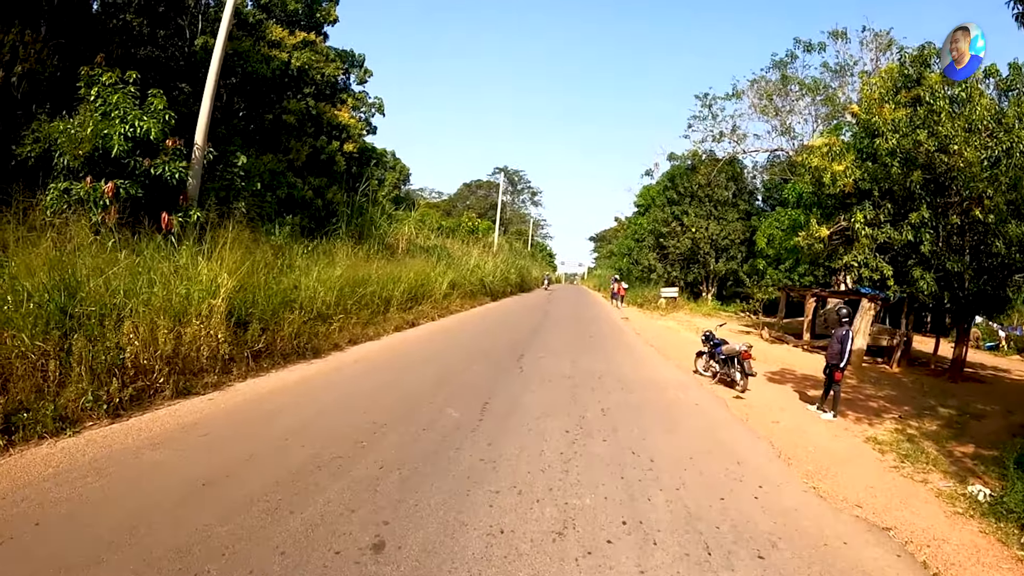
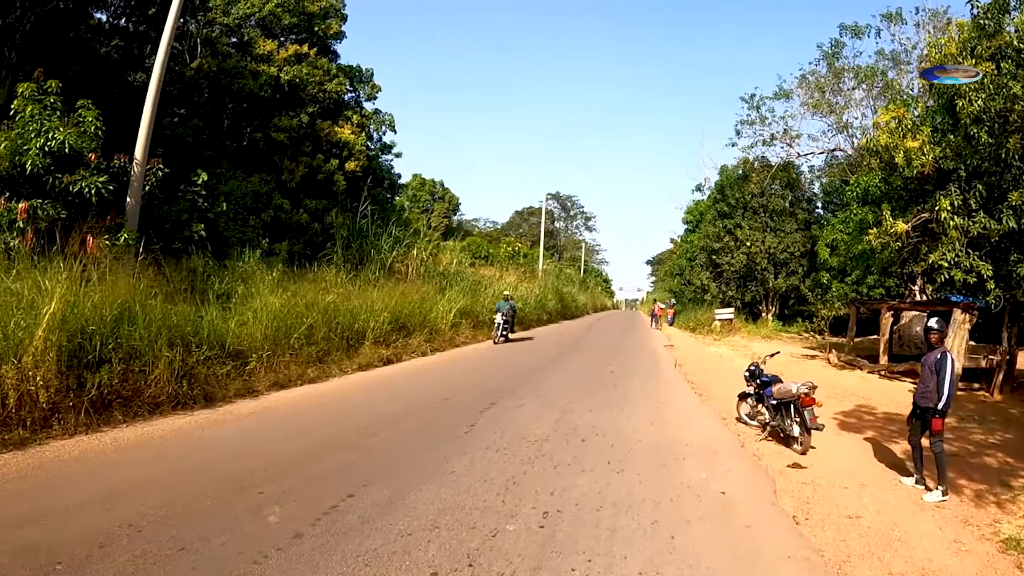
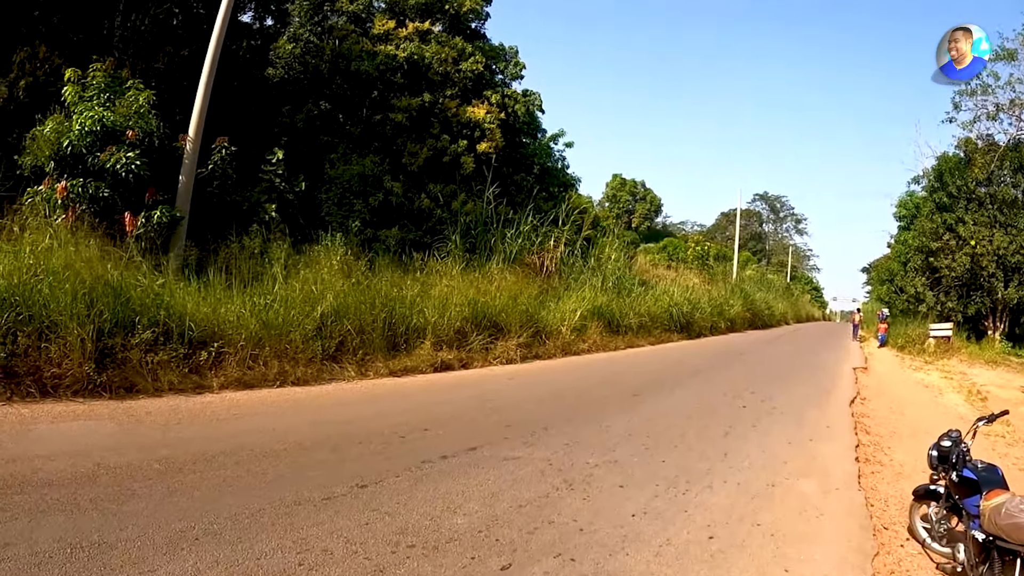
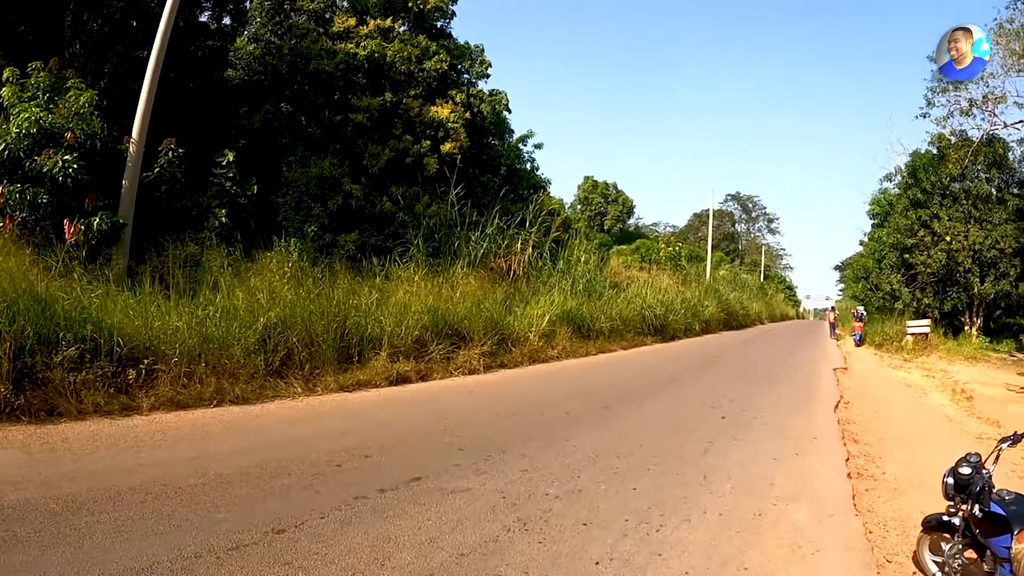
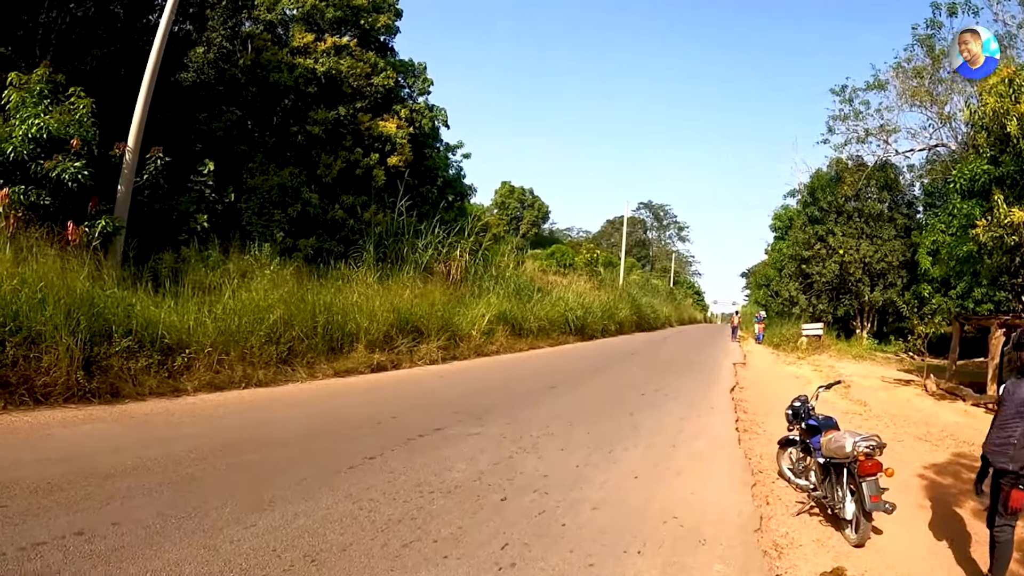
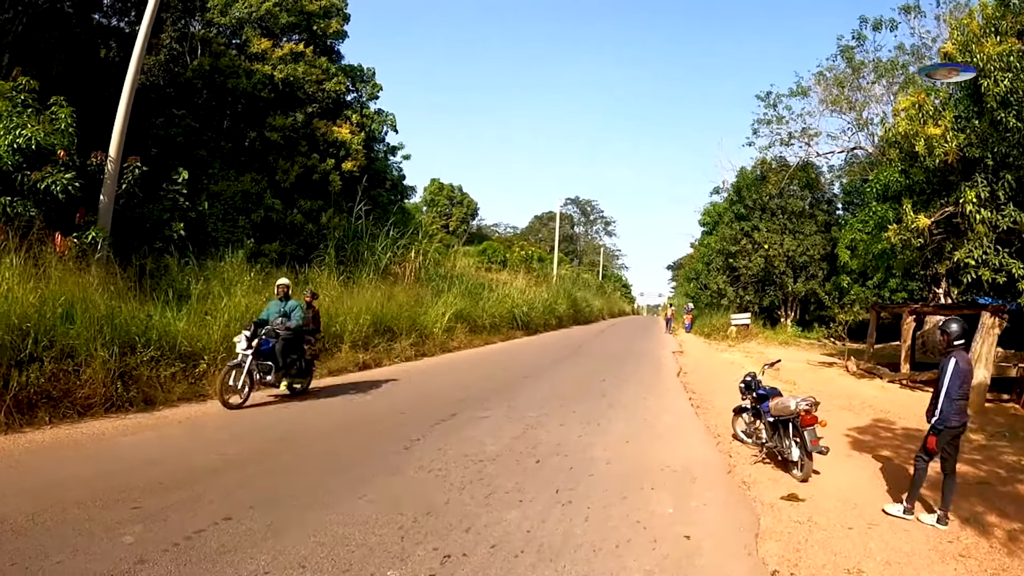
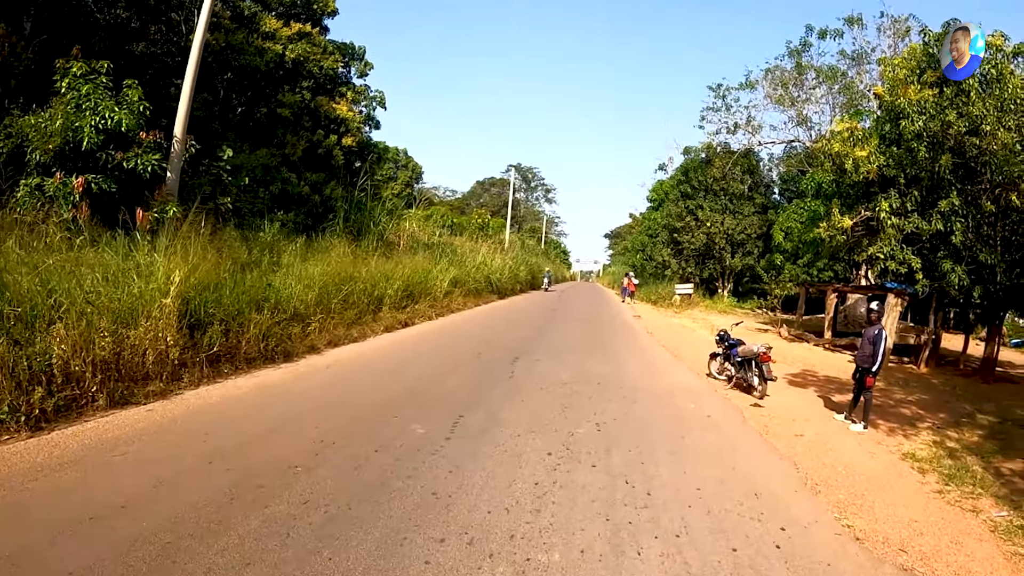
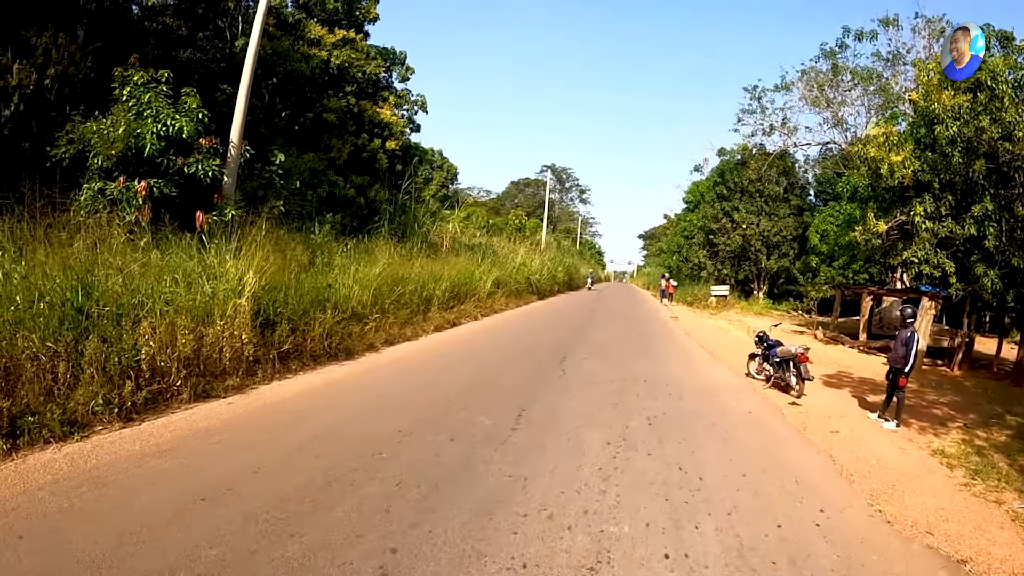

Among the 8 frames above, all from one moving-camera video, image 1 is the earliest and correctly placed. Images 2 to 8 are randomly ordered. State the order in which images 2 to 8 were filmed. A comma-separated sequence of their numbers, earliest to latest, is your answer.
8, 7, 2, 6, 5, 3, 4
